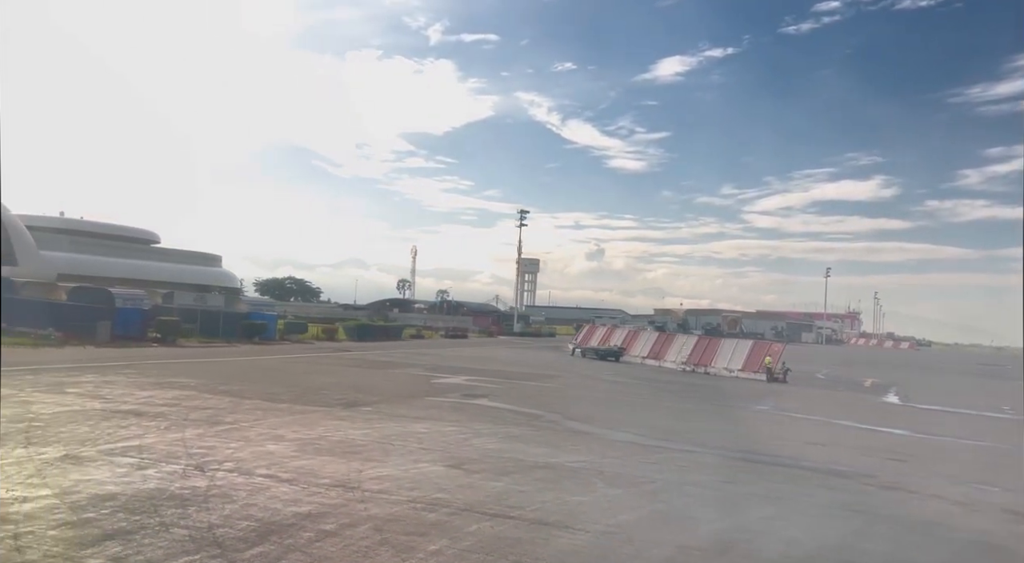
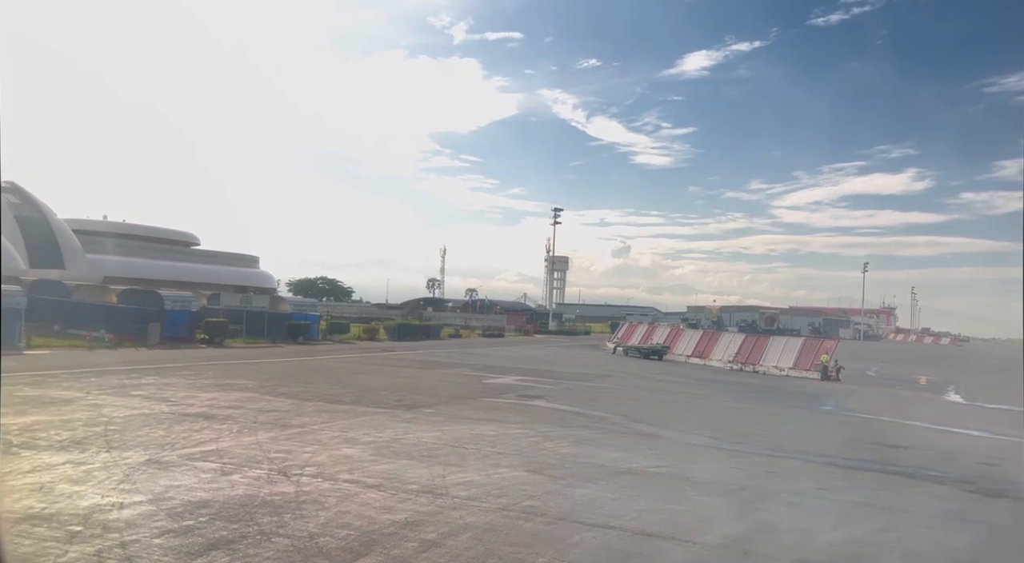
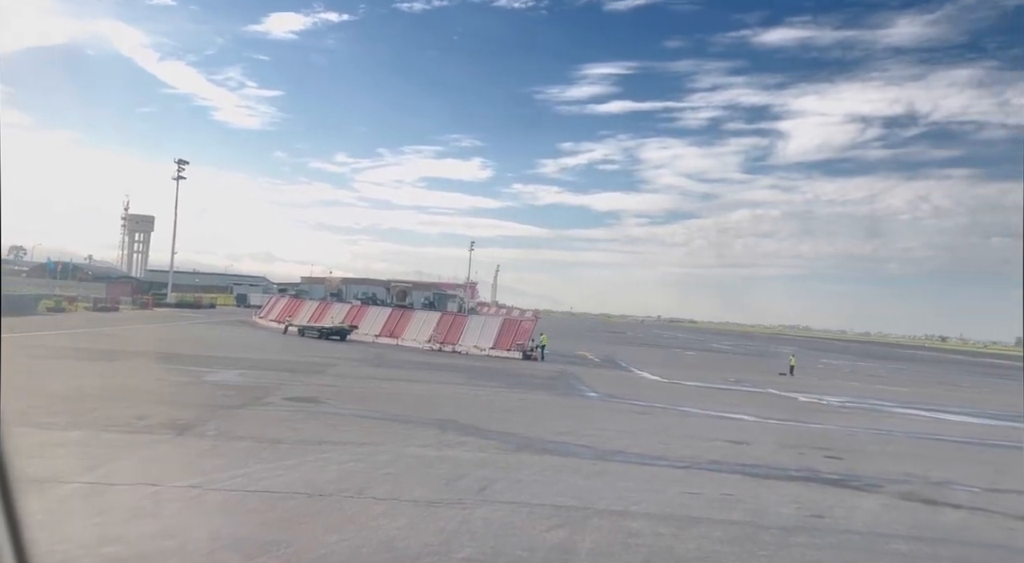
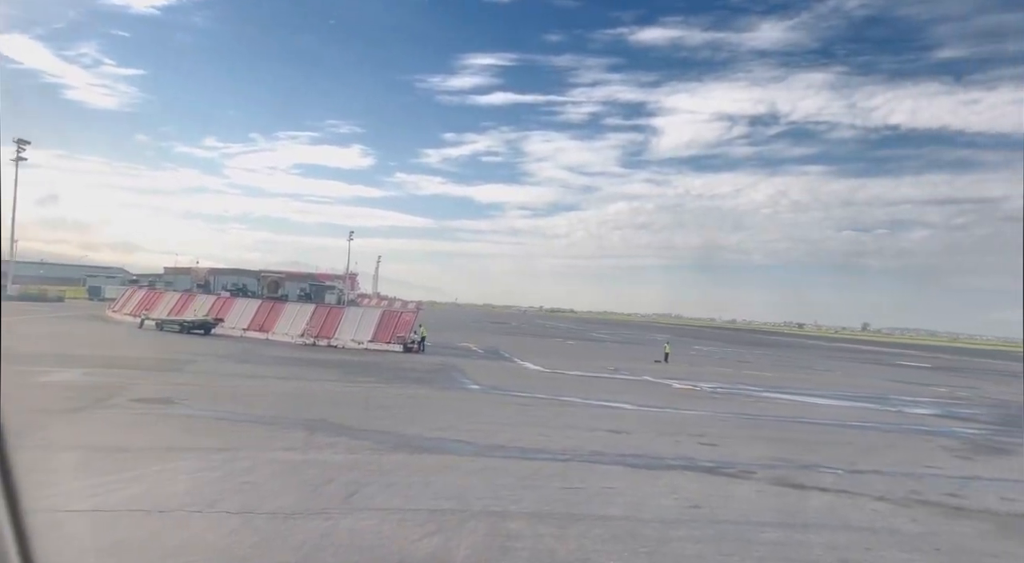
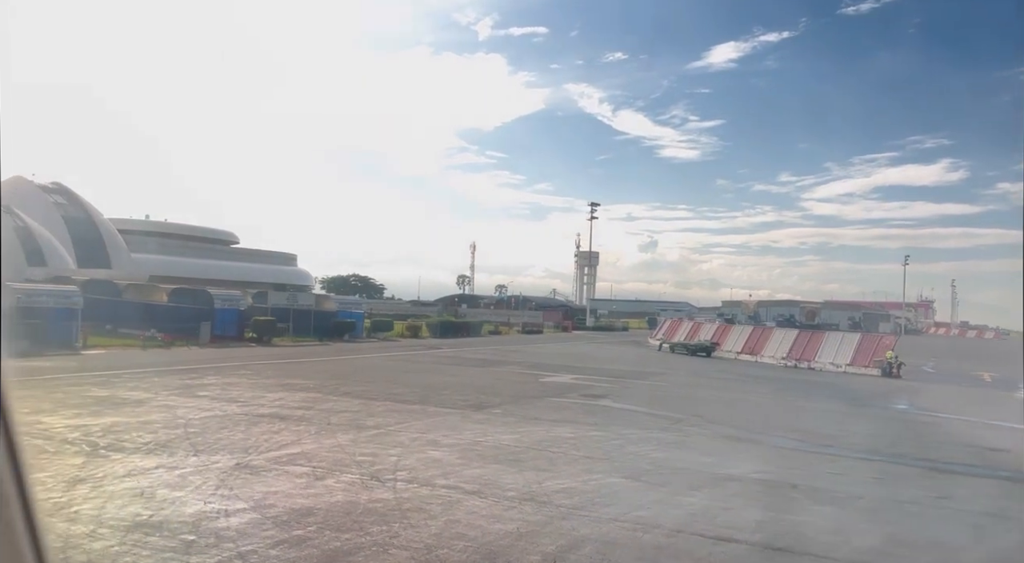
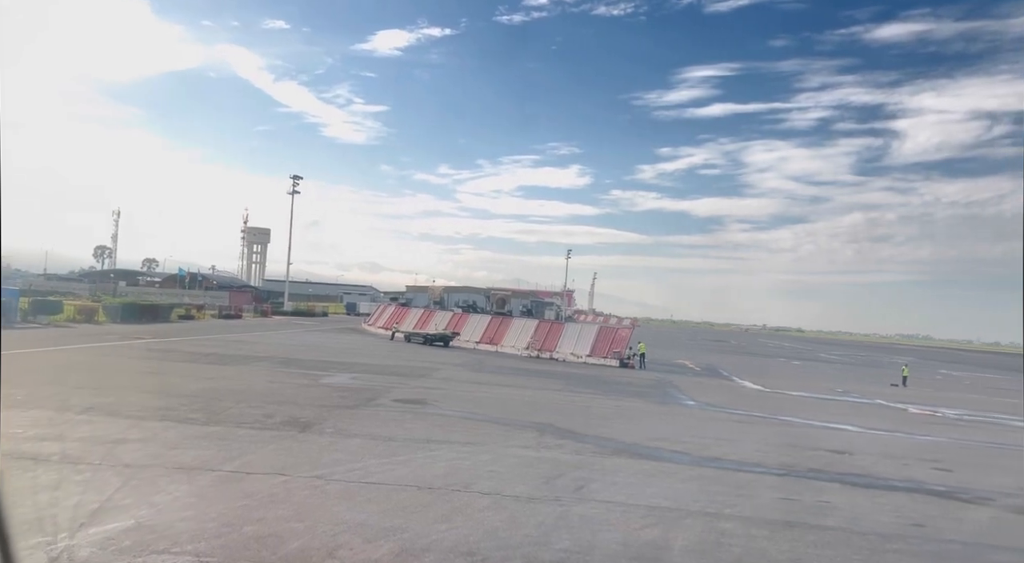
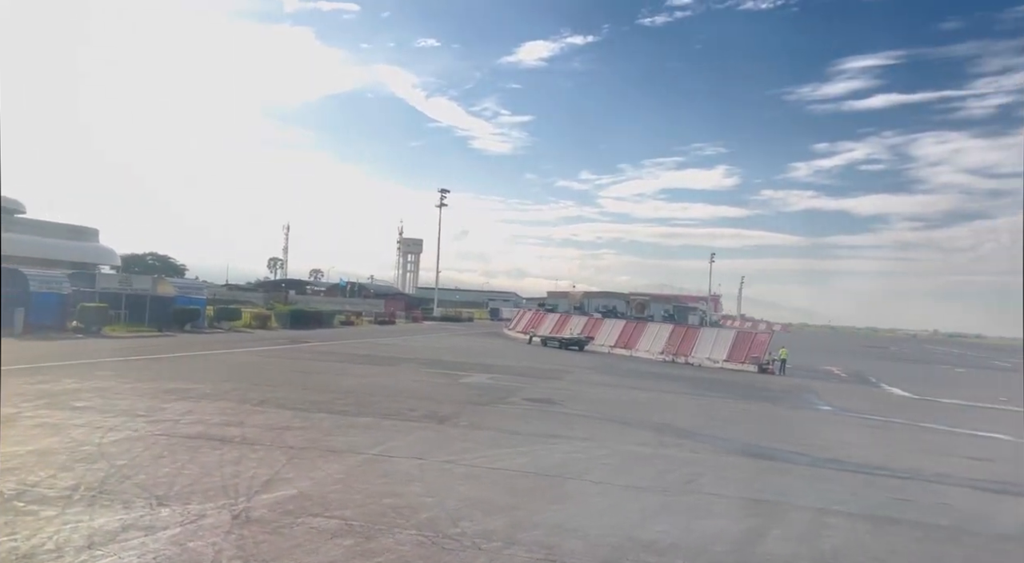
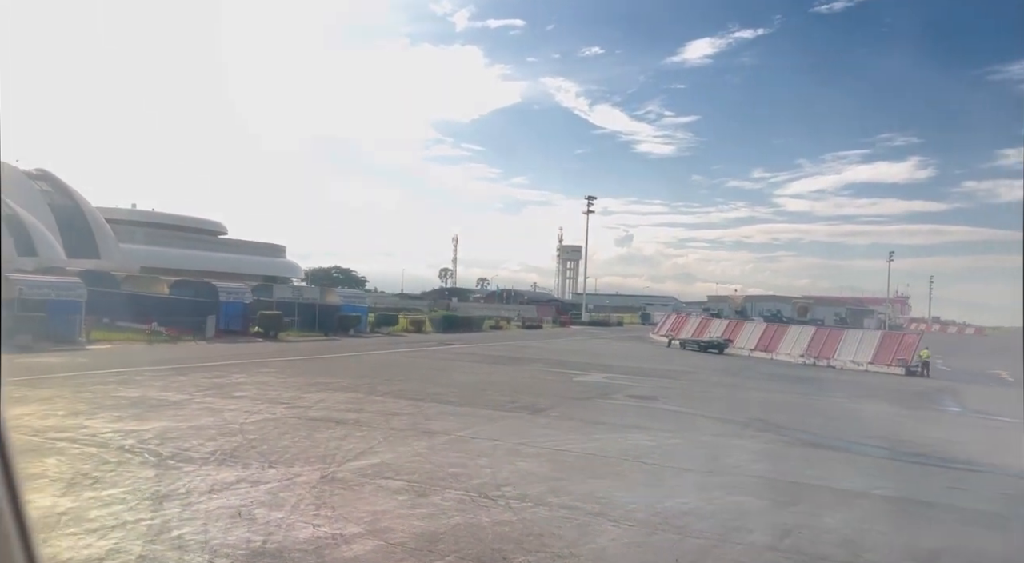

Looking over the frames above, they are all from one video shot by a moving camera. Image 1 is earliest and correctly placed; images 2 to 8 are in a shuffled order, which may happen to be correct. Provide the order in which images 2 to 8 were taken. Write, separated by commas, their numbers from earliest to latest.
2, 5, 8, 7, 6, 3, 4
